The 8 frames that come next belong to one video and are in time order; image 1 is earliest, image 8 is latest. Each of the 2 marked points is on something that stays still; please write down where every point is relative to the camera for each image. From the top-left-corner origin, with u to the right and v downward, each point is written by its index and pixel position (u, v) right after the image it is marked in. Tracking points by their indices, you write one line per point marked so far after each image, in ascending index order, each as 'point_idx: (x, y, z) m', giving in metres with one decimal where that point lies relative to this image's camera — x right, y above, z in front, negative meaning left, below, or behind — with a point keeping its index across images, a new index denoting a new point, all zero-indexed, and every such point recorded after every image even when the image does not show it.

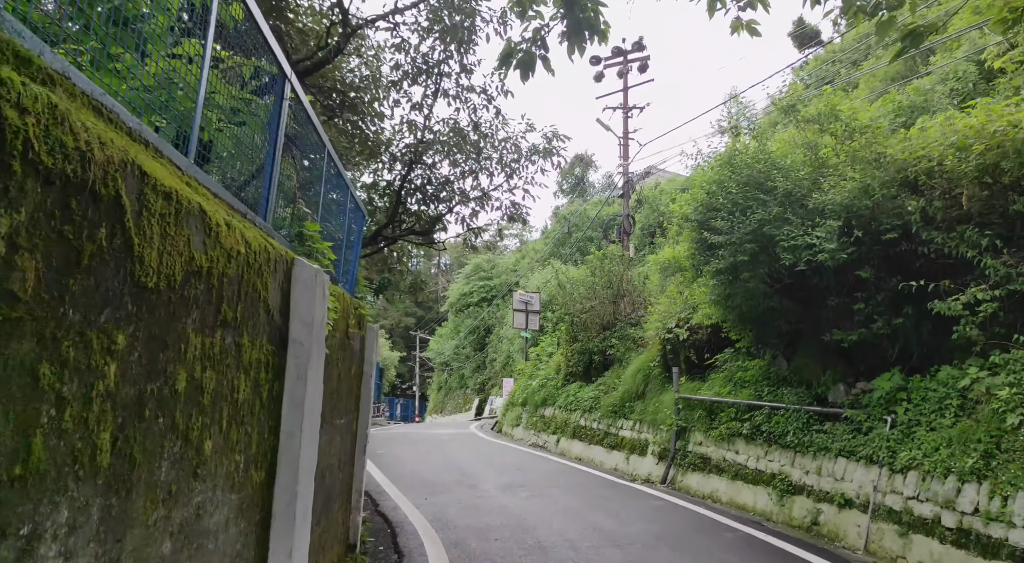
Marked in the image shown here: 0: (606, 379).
0: (+1.7, -1.8, +13.1) m
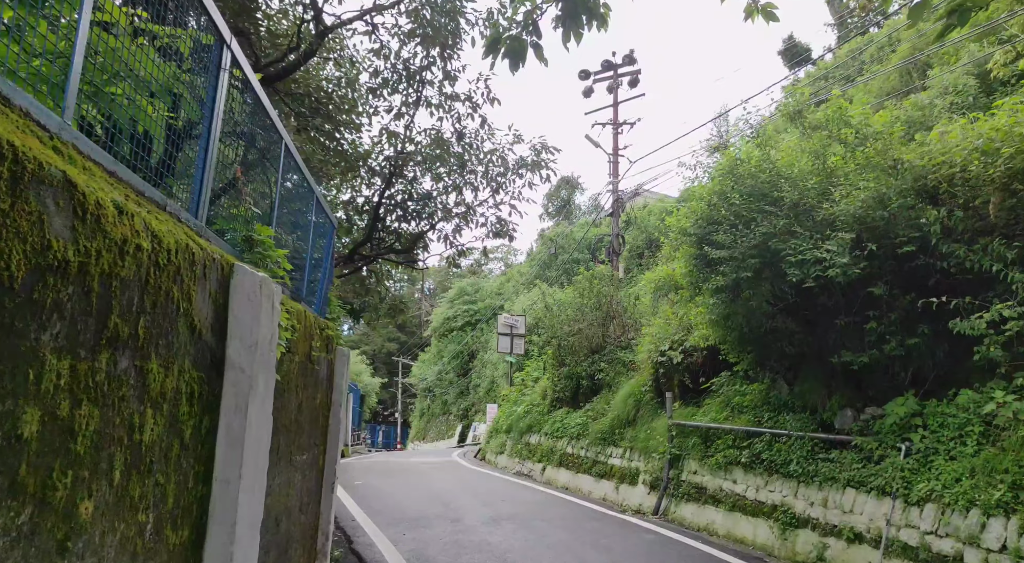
0: (+1.4, -2.2, +12.6) m
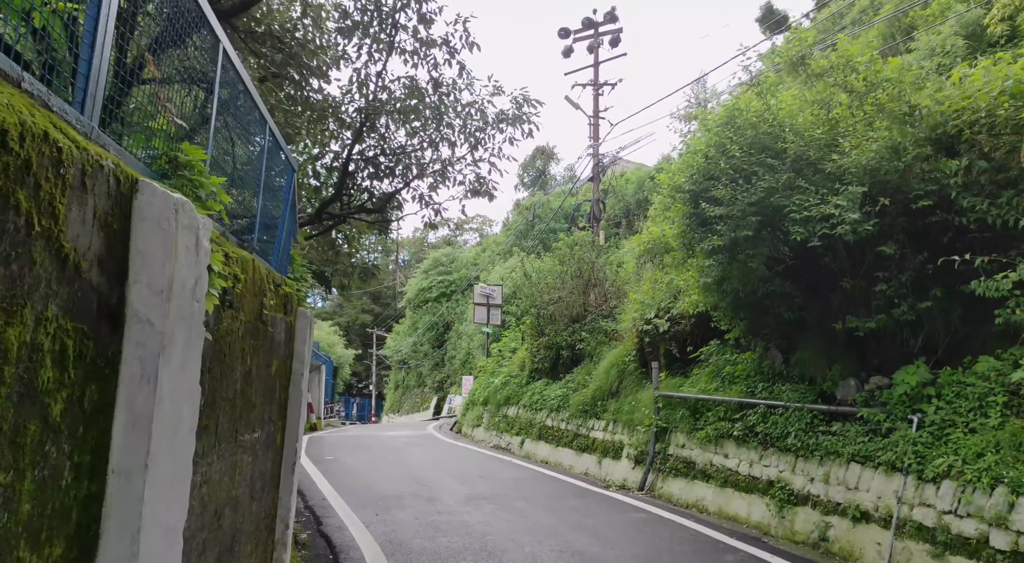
0: (+1.1, -1.6, +12.1) m
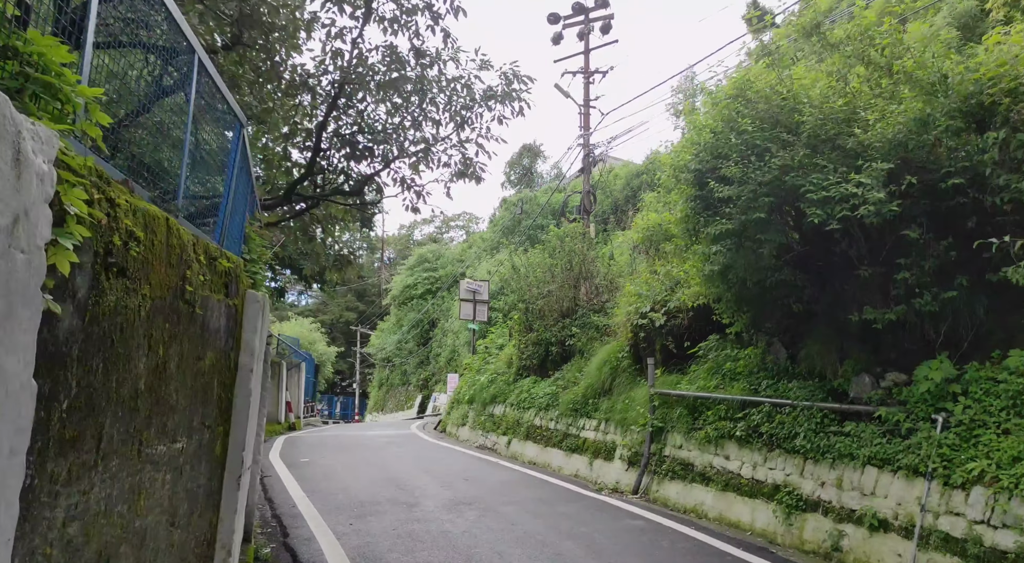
0: (+0.9, -1.5, +11.7) m
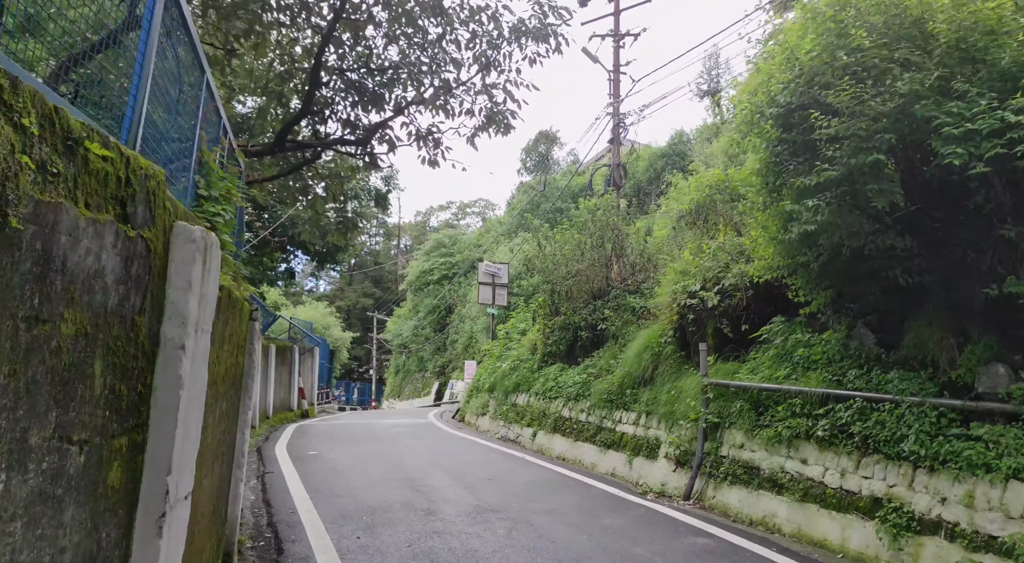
0: (+1.2, -1.2, +10.5) m
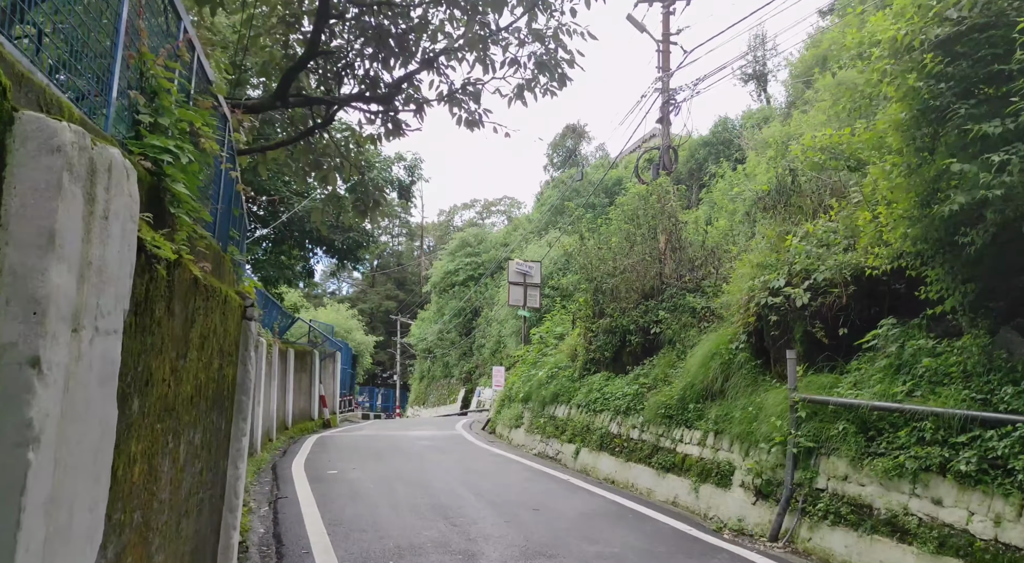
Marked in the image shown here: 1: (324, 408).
0: (+1.8, -1.1, +9.4) m
1: (-4.6, -3.1, +17.4) m
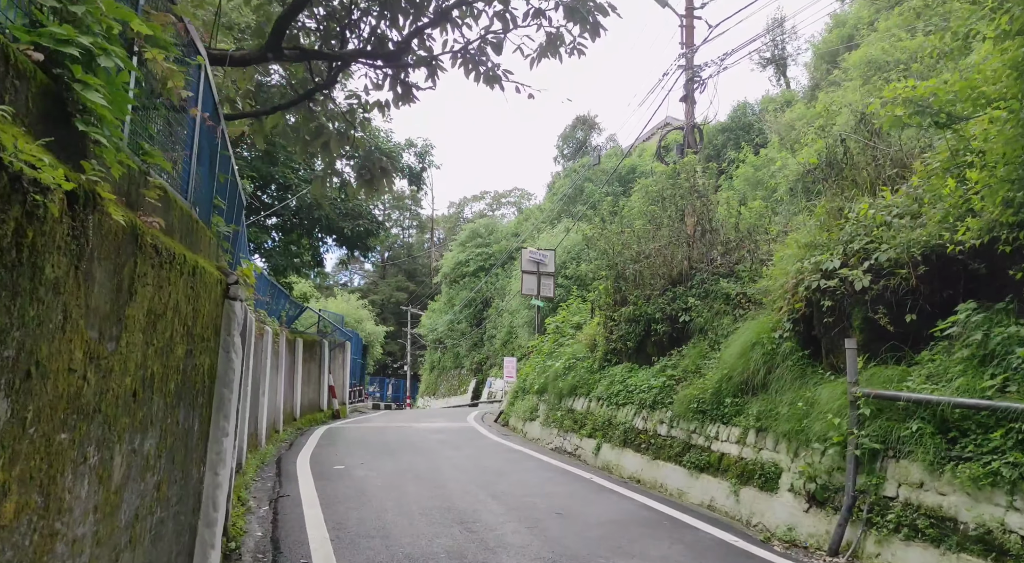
0: (+2.0, -1.0, +8.7) m
1: (-4.2, -2.7, +16.8) m
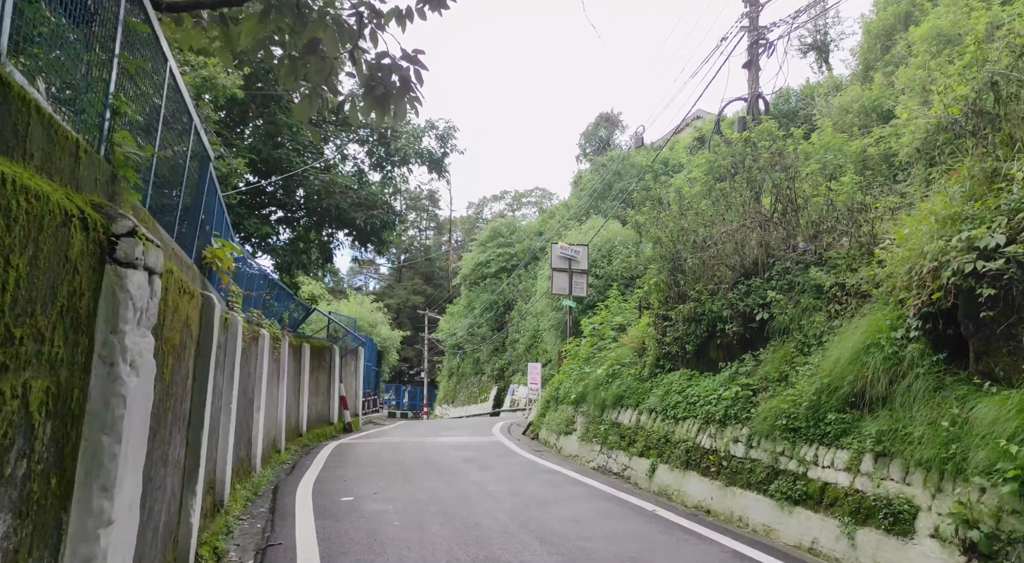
0: (+2.4, -0.9, +7.2) m
1: (-3.6, -2.7, +15.5) m
